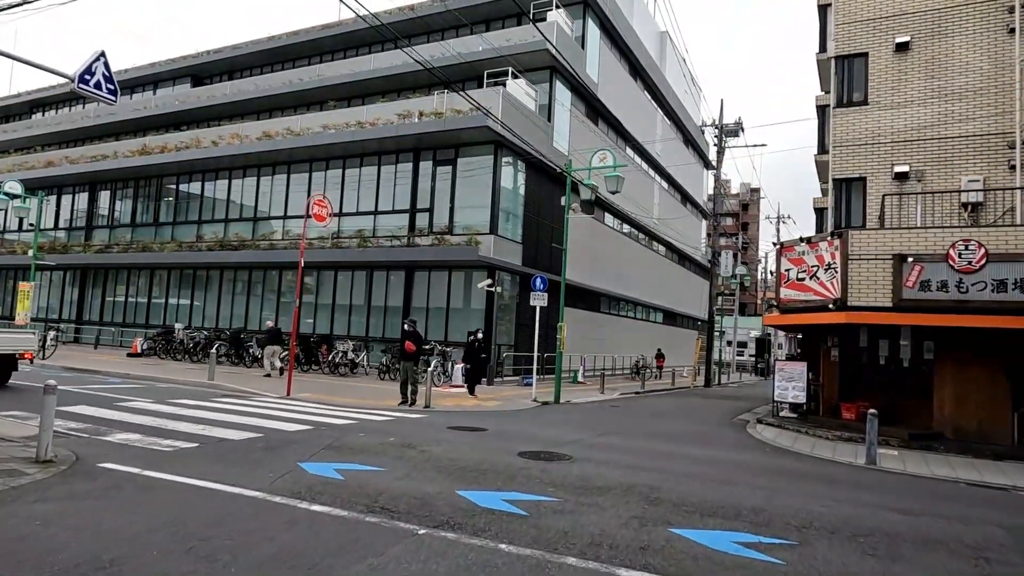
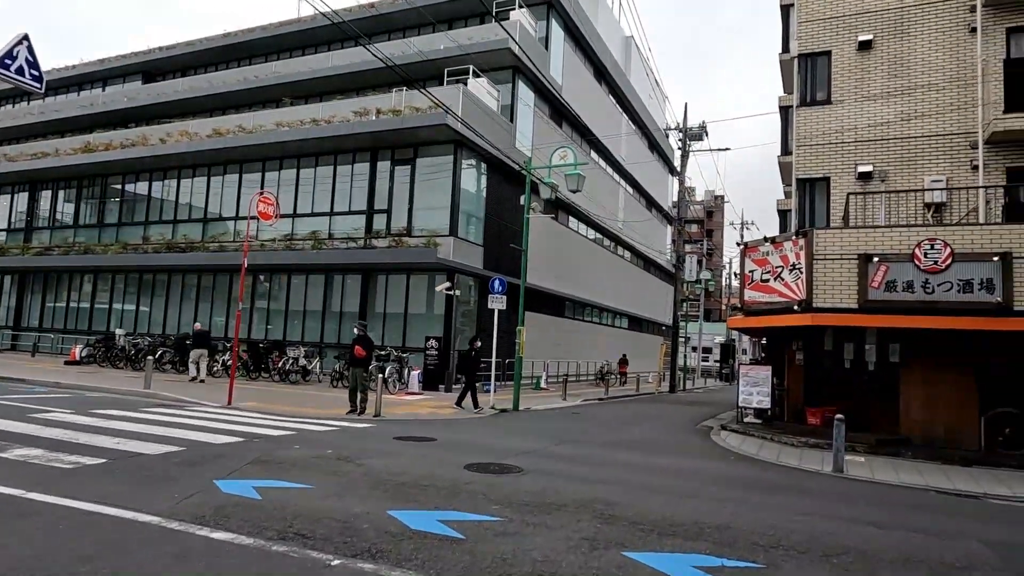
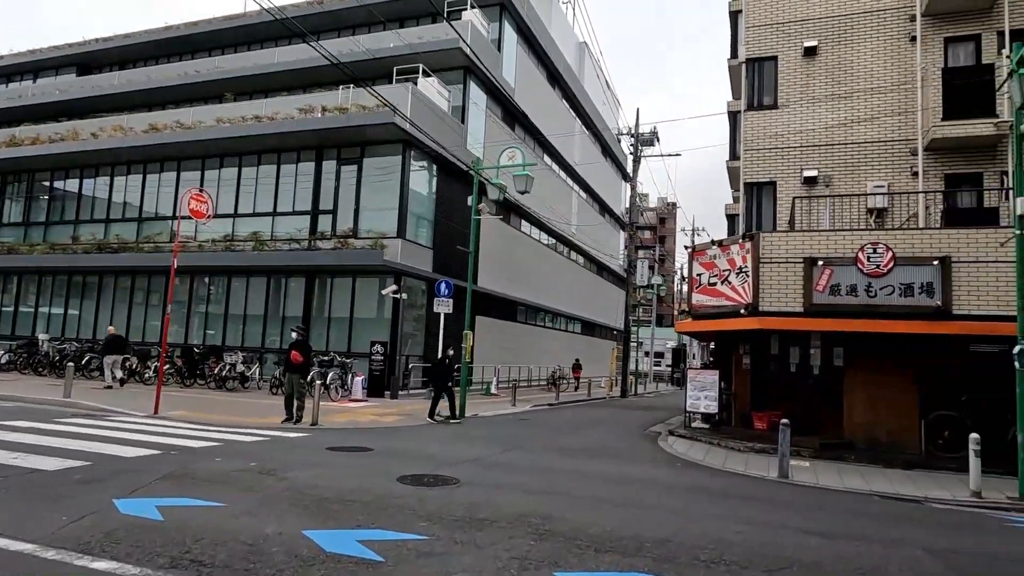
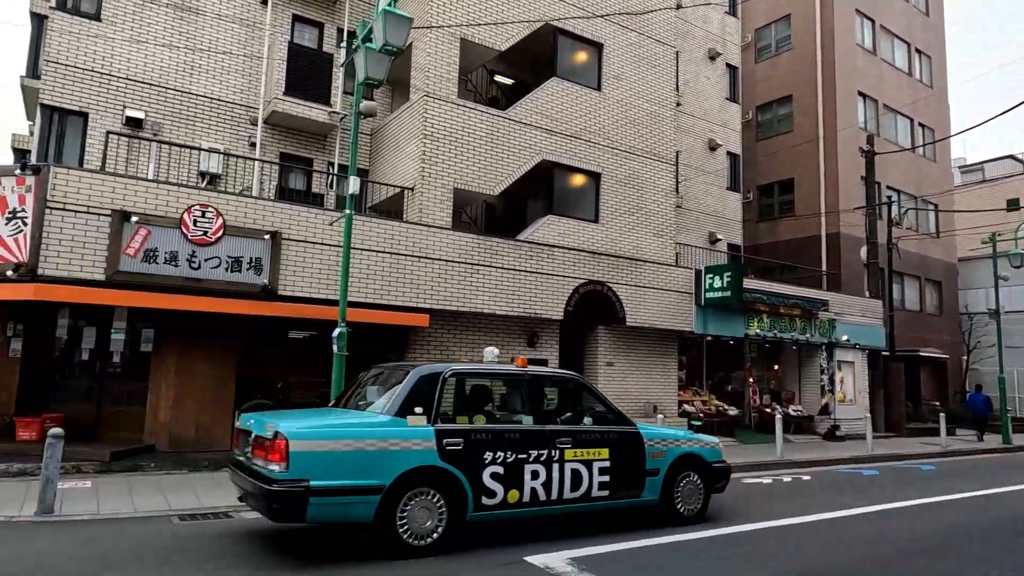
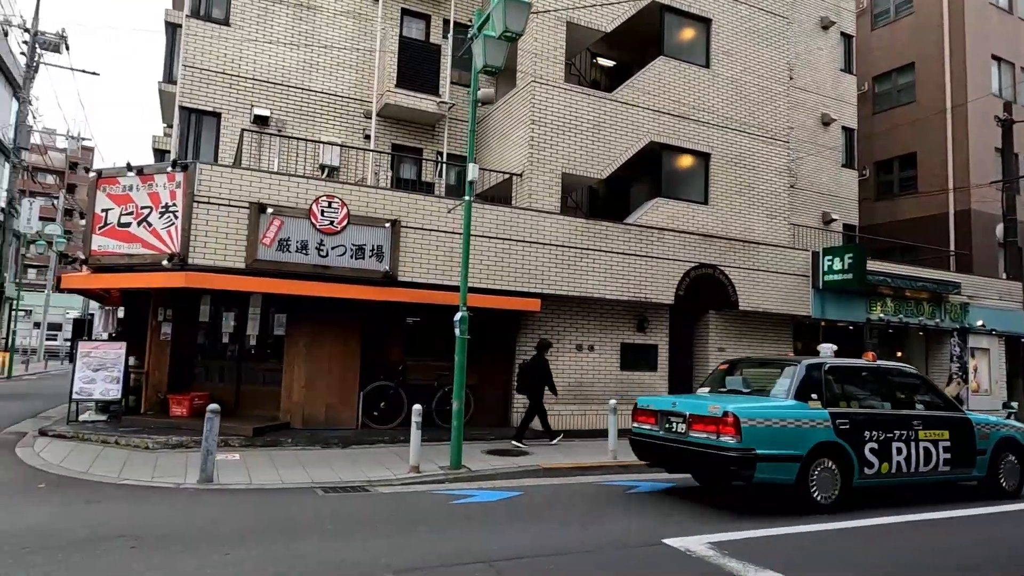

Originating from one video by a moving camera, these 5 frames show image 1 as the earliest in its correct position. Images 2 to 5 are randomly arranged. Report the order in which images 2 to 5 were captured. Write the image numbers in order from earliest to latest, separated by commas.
2, 3, 4, 5
